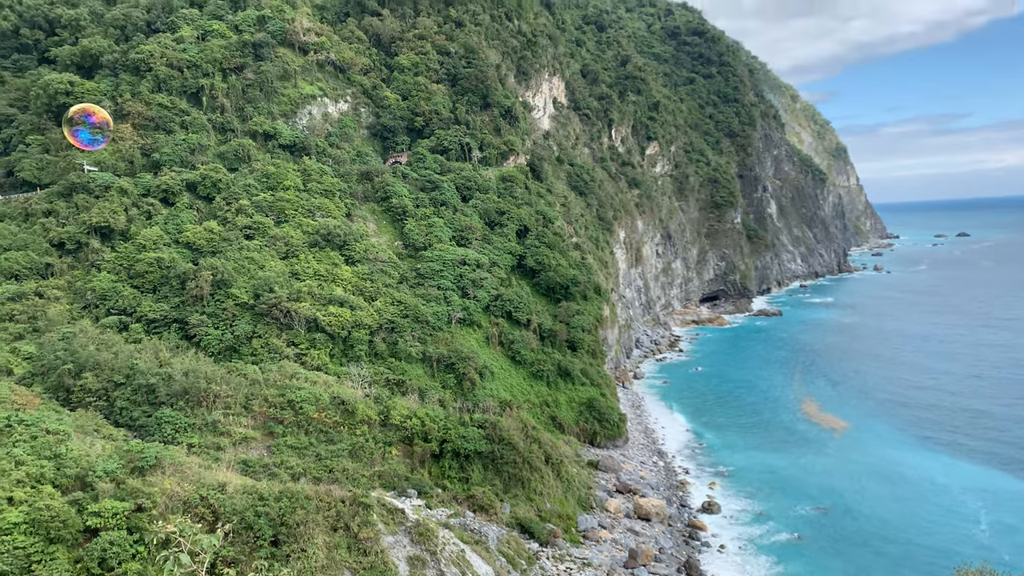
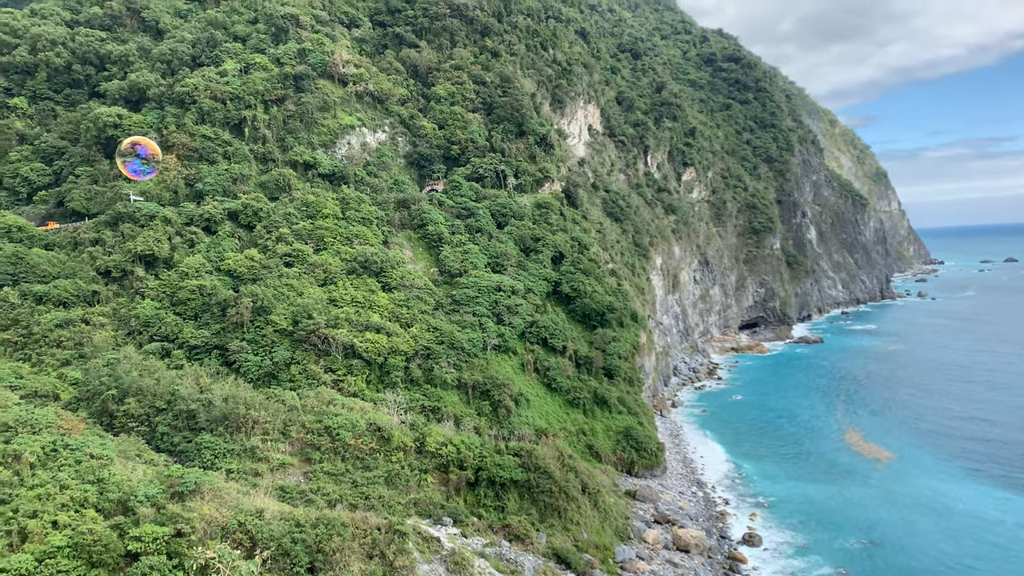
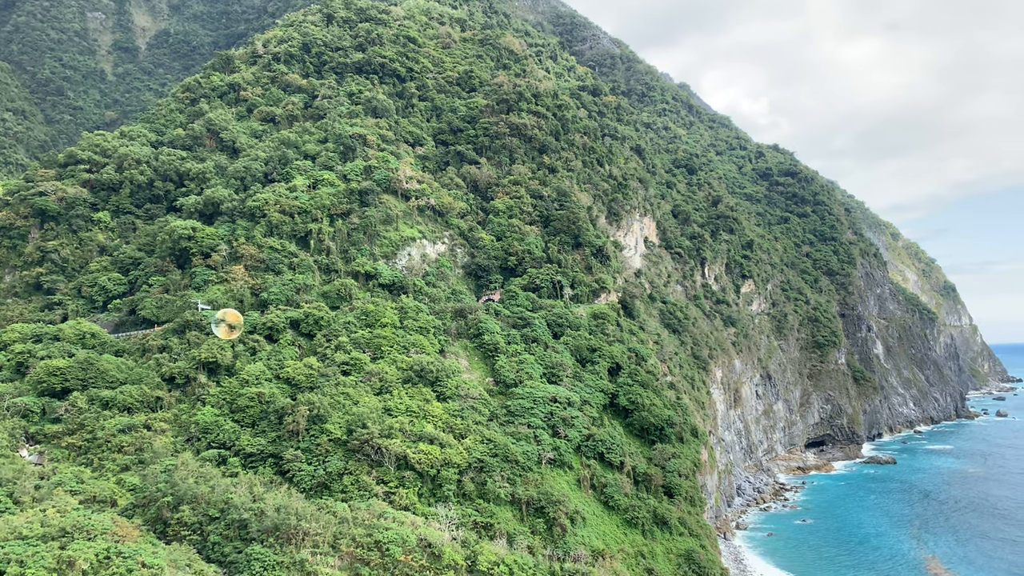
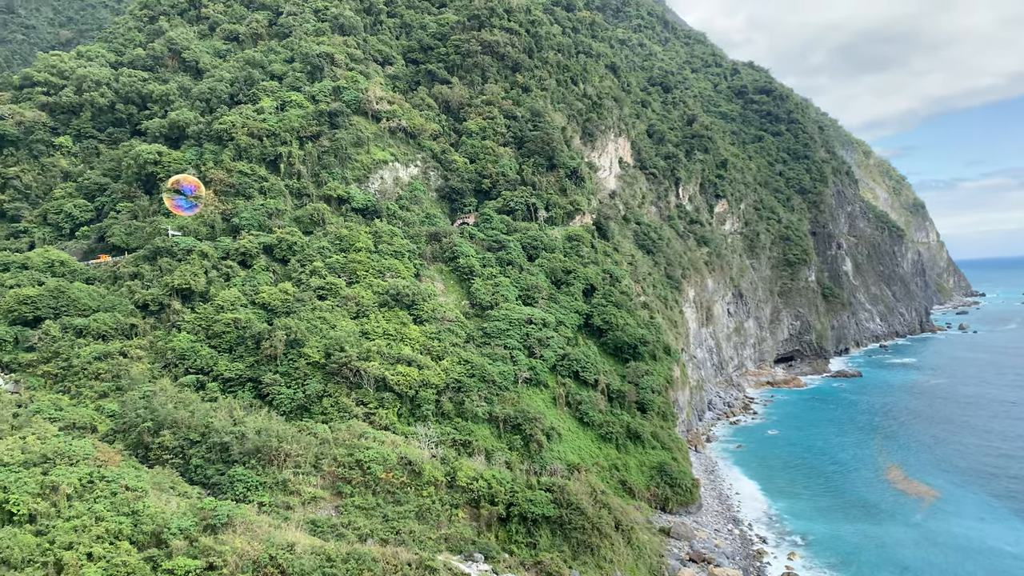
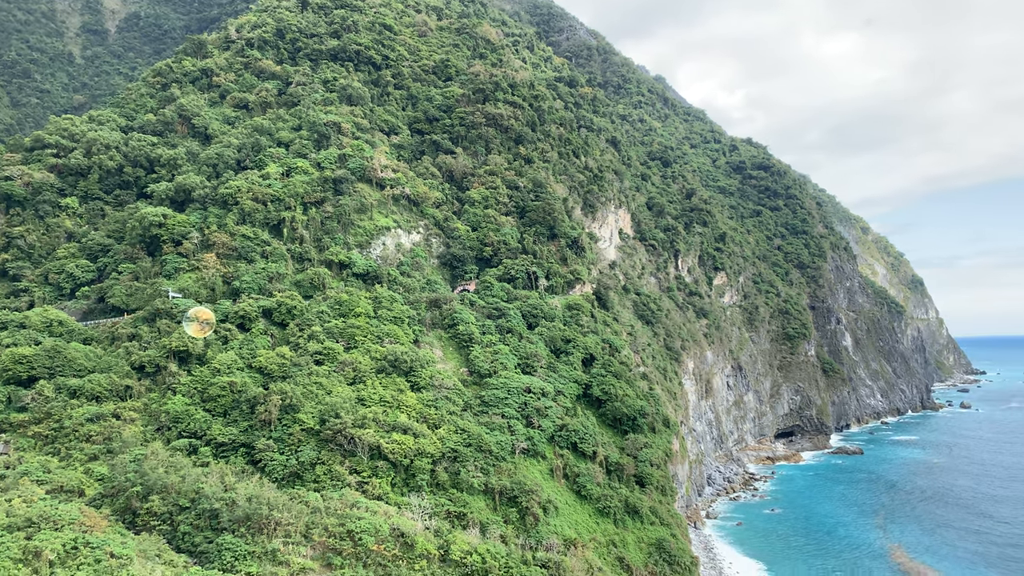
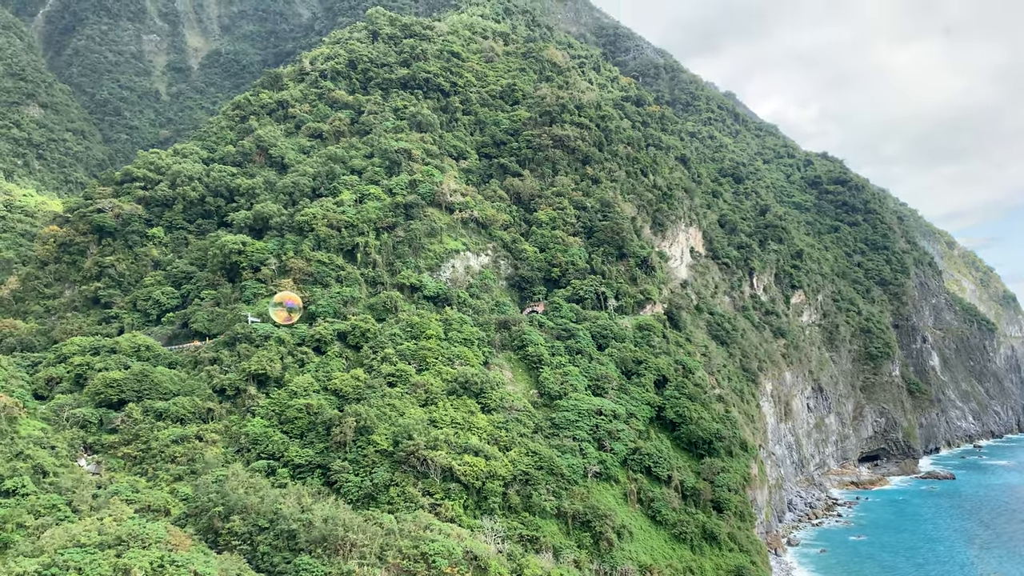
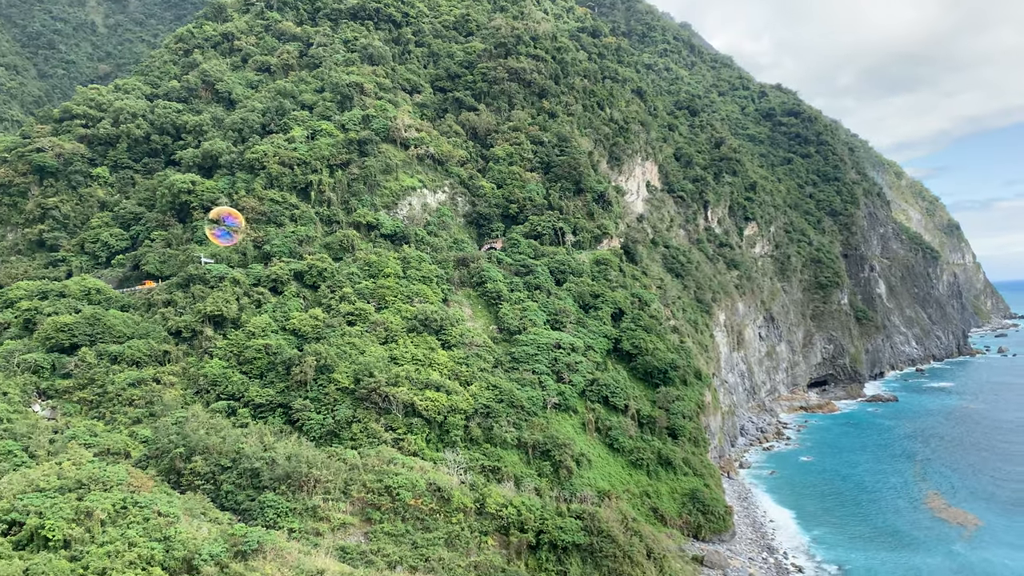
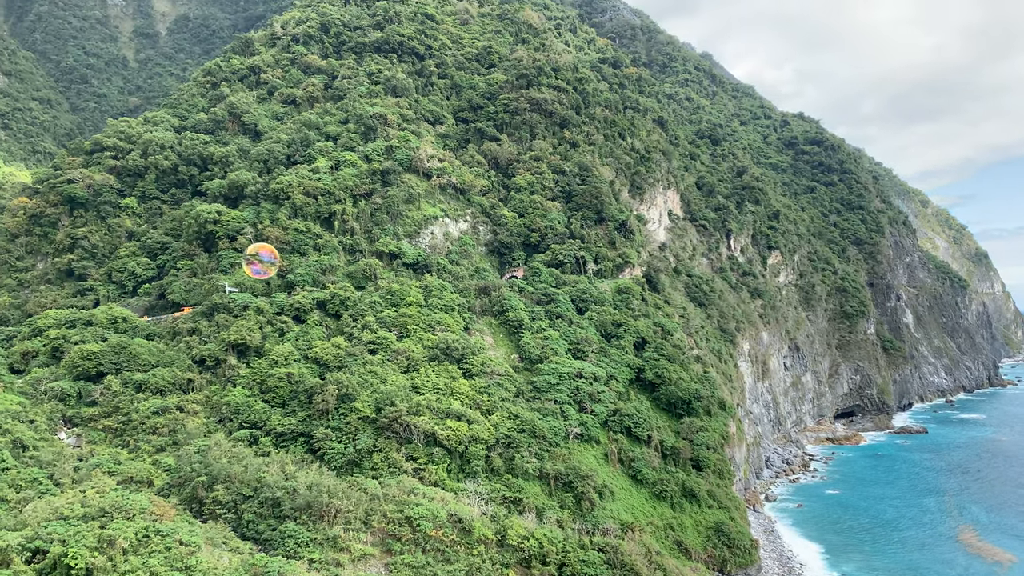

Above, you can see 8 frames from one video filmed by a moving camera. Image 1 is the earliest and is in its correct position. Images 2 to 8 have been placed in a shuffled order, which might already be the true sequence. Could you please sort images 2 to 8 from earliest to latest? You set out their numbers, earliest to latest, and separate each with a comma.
2, 4, 7, 8, 6, 3, 5
